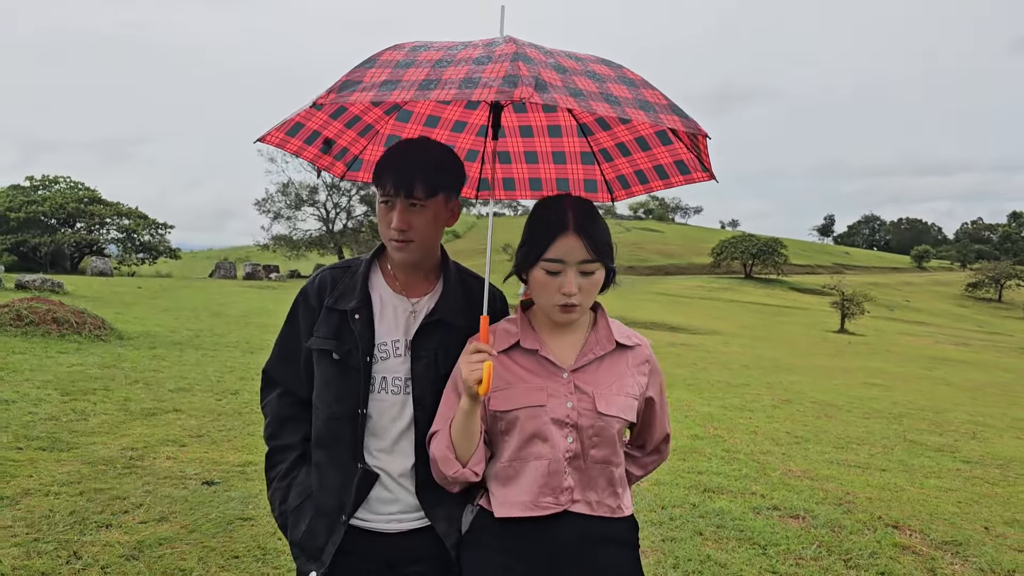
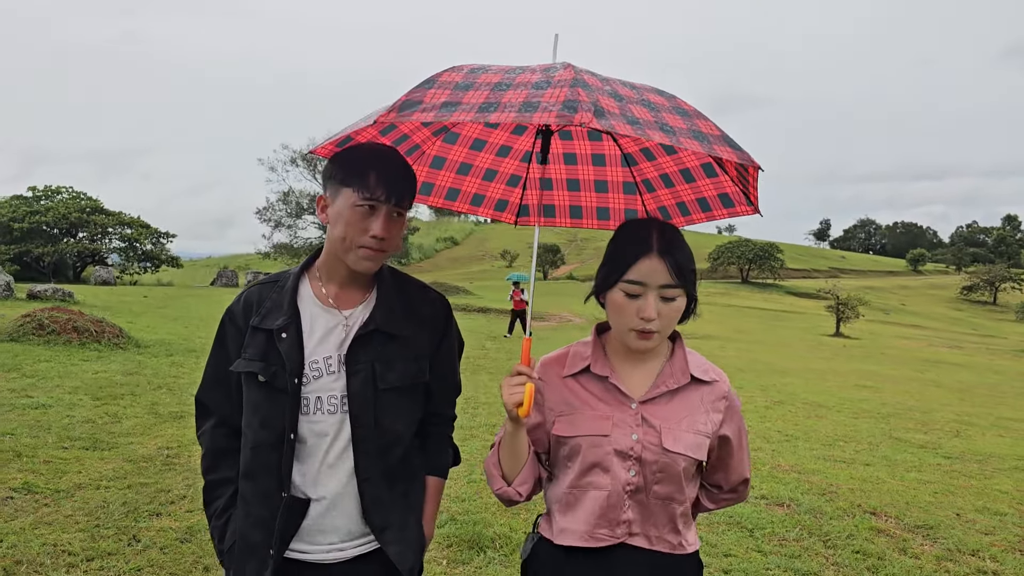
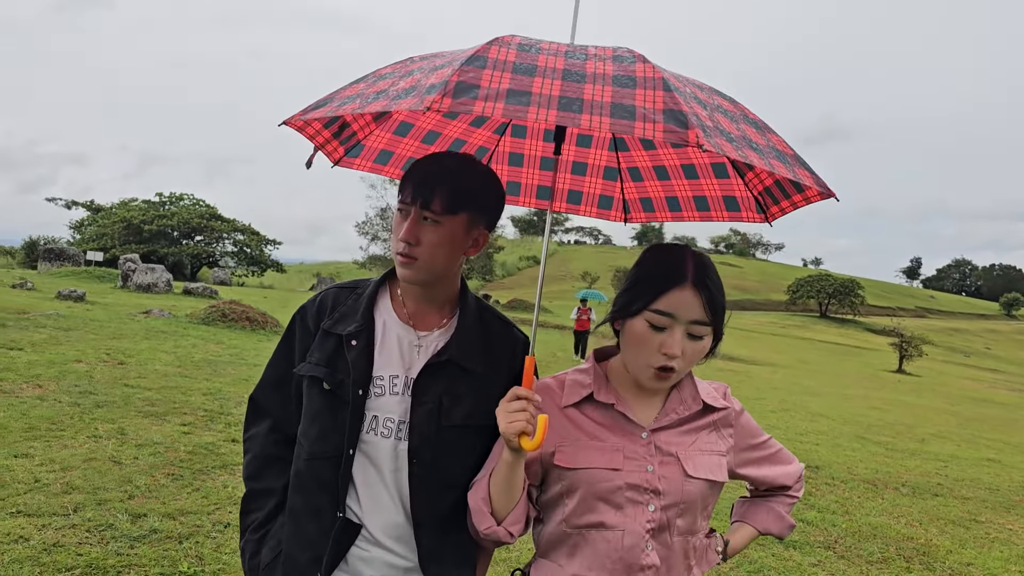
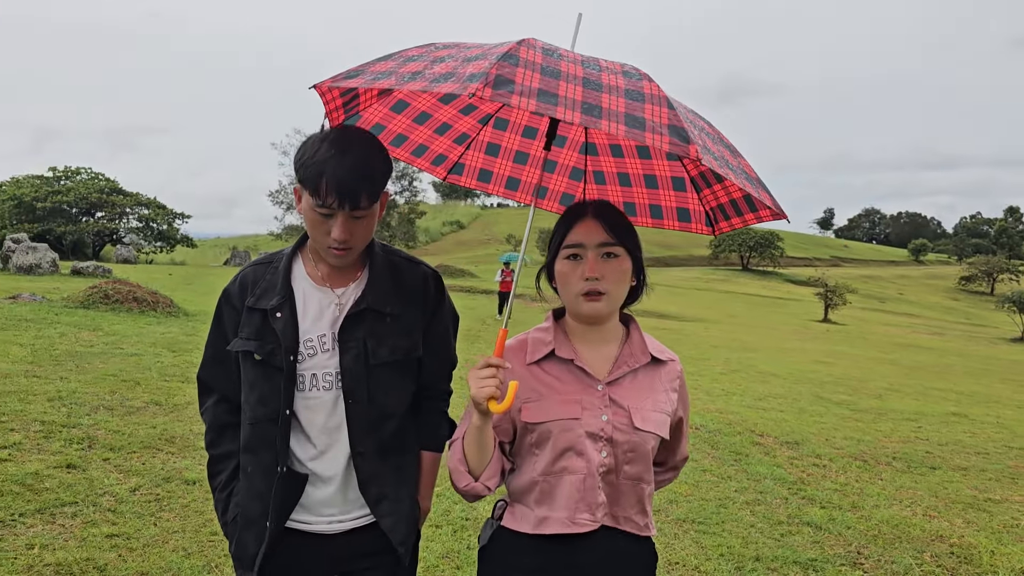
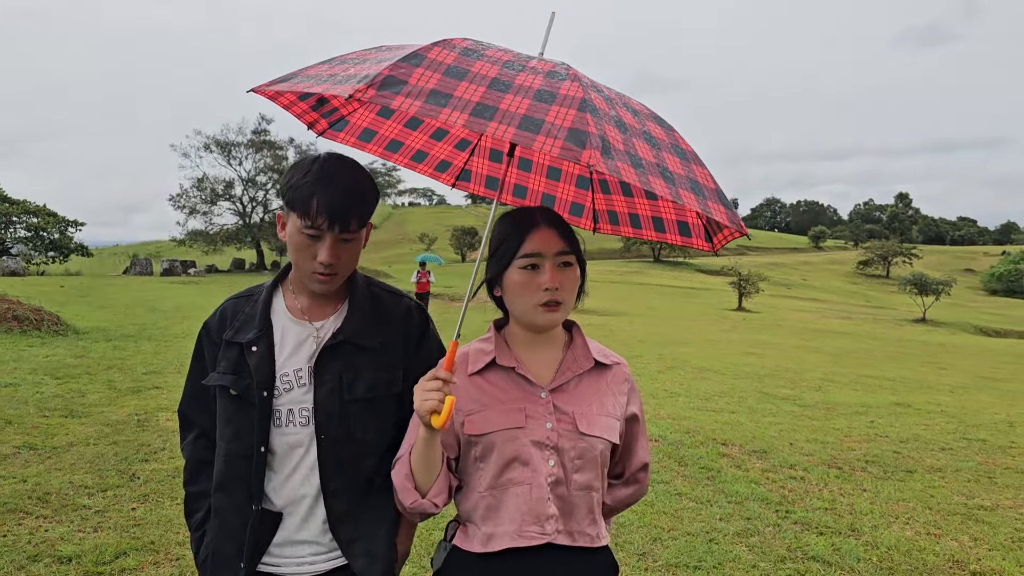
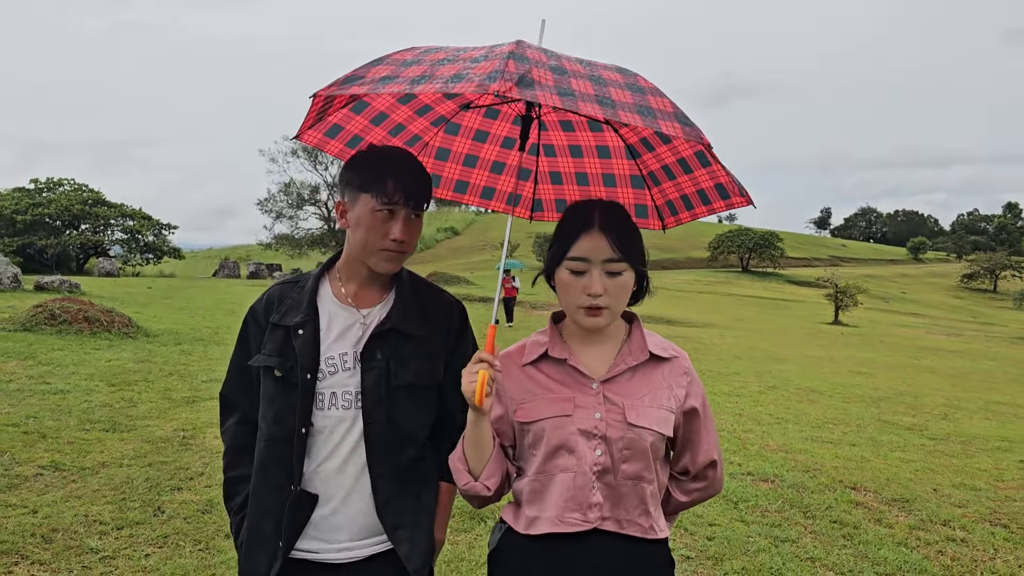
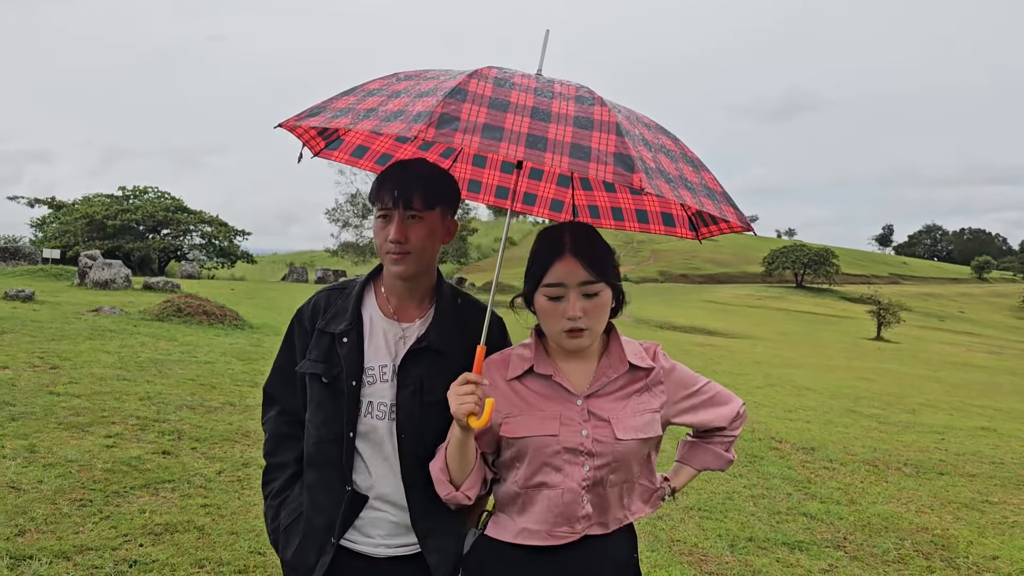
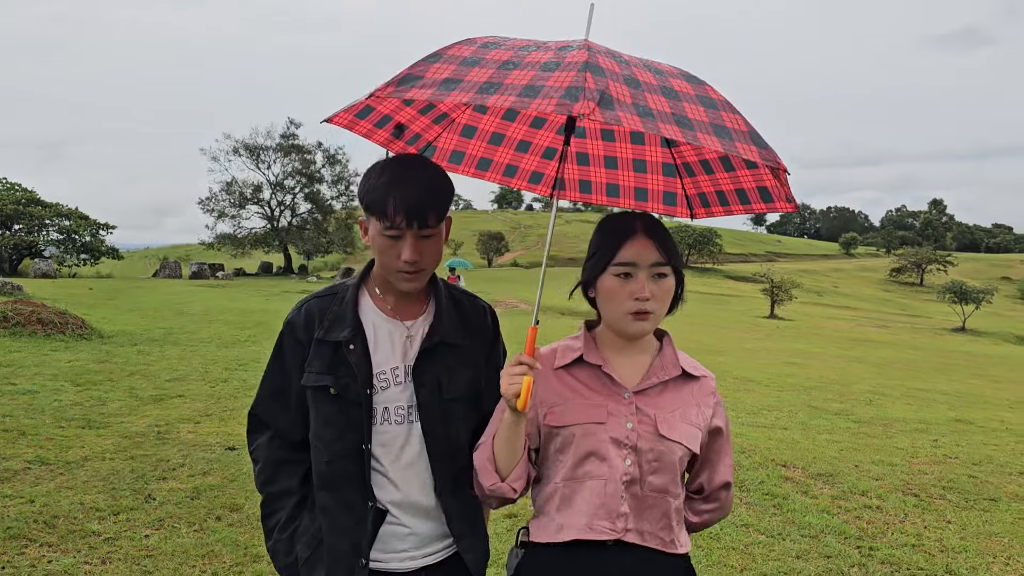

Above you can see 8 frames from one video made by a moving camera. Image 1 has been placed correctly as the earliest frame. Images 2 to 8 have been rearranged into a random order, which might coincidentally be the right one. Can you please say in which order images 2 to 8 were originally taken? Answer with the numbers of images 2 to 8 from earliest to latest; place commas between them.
2, 6, 8, 5, 4, 7, 3
